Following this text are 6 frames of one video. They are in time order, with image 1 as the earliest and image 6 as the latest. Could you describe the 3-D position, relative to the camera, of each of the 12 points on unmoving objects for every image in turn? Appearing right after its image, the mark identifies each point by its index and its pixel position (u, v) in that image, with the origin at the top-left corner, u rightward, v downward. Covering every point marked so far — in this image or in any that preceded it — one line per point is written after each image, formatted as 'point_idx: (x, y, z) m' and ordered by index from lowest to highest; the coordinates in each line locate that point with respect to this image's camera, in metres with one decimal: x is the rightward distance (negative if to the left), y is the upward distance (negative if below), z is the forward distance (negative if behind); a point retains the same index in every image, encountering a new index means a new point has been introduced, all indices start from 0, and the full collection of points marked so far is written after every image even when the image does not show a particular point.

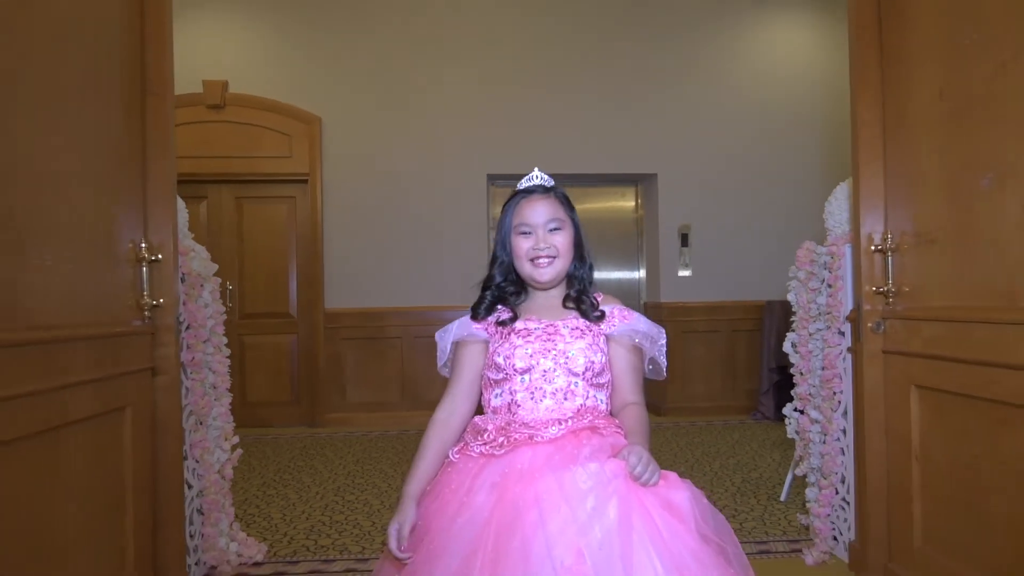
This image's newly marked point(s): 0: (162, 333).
0: (-1.2, -0.1, +2.3) m
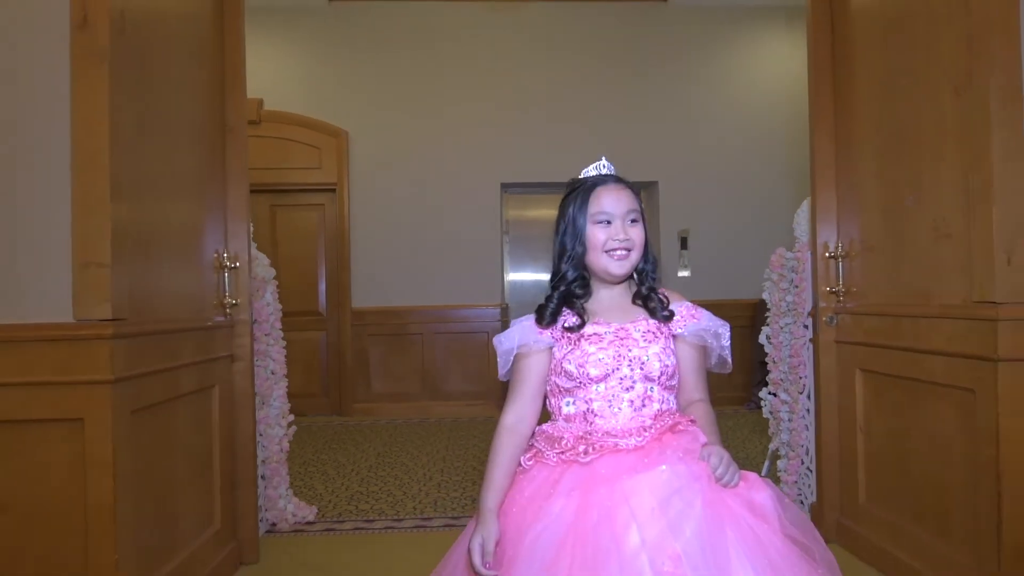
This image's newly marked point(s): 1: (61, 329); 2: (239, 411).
0: (-1.1, -0.2, +2.9) m
1: (-1.2, -0.1, +1.9) m
2: (-1.1, -0.5, +2.8) m
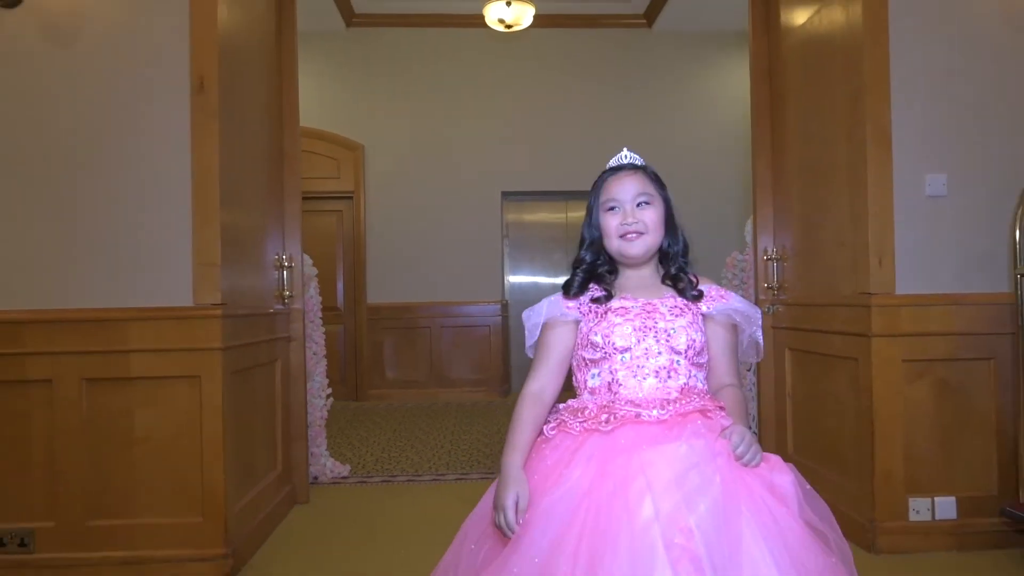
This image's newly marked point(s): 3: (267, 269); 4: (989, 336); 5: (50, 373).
0: (-1.1, -0.1, +3.6) m
1: (-1.2, -0.1, +2.6) m
2: (-1.1, -0.5, +3.5) m
3: (-1.2, +0.1, +3.3) m
4: (+1.9, -0.2, +2.7) m
5: (-1.7, -0.3, +2.6) m
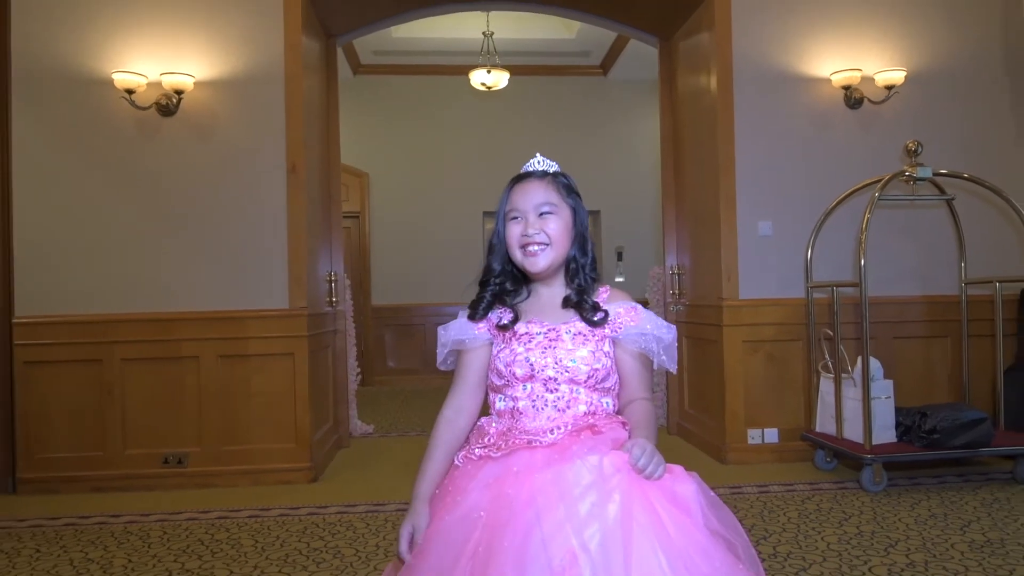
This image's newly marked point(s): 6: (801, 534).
0: (-1.3, -0.2, +5.0) m
1: (-1.4, -0.1, +4.1) m
2: (-1.3, -0.5, +5.0) m
3: (-1.3, 0.0, +4.7) m
4: (+1.8, -0.2, +4.3) m
5: (-1.9, -0.4, +4.0) m
6: (+1.3, -1.1, +3.1) m
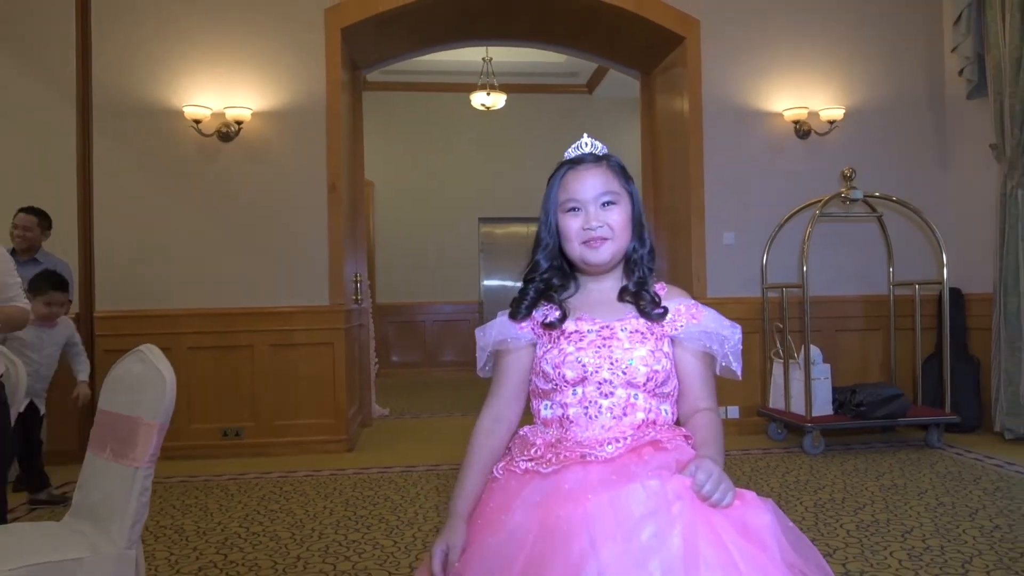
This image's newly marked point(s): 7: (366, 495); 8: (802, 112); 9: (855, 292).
0: (-1.3, -0.2, +5.8) m
1: (-1.3, -0.1, +4.8) m
2: (-1.2, -0.5, +5.7) m
3: (-1.3, 0.0, +5.5) m
4: (+1.8, -0.2, +5.1) m
5: (-1.8, -0.4, +4.7) m
6: (+1.4, -1.1, +3.9) m
7: (-0.8, -1.2, +3.8) m
8: (+2.2, +1.3, +5.1) m
9: (+2.6, 0.0, +5.2) m
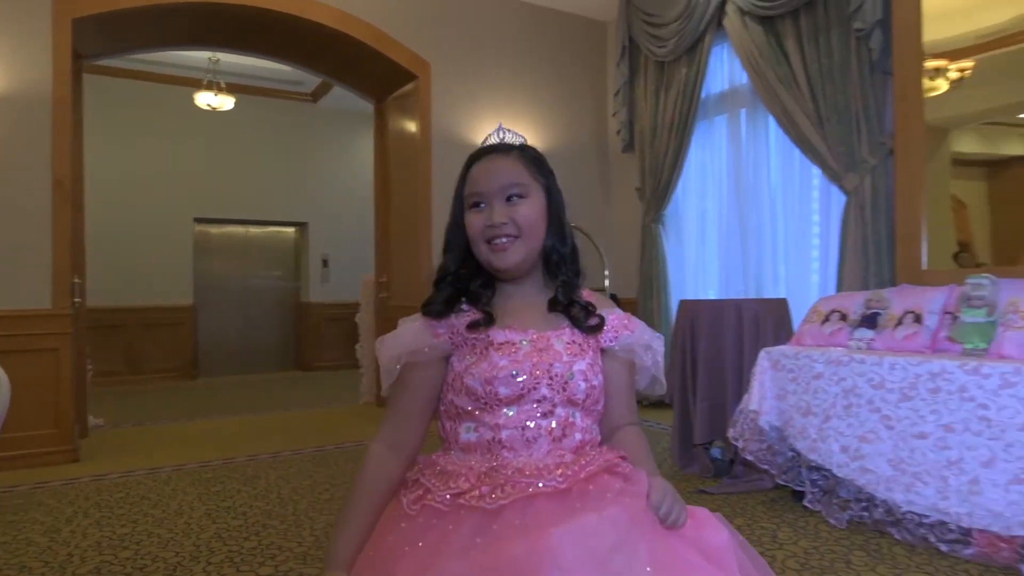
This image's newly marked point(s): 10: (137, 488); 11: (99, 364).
0: (-3.4, -0.2, +5.4) m
1: (-3.1, -0.1, +4.5) m
2: (-3.4, -0.6, +5.4) m
3: (-3.3, 0.0, +5.2) m
4: (-0.3, -0.3, +6.1) m
5: (-3.5, -0.4, +4.3) m
6: (-0.3, -1.1, +4.8) m
7: (-2.2, -1.2, +3.8) m
8: (0.0, +1.3, +6.2) m
9: (+0.3, -0.1, +6.5) m
10: (-2.2, -1.2, +4.0) m
11: (-5.1, -0.9, +8.5) m
